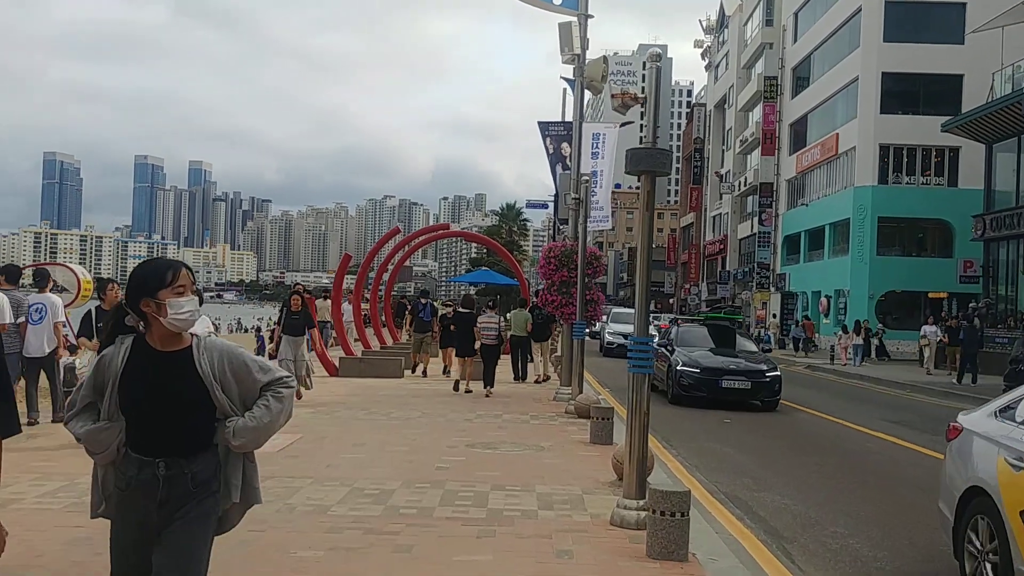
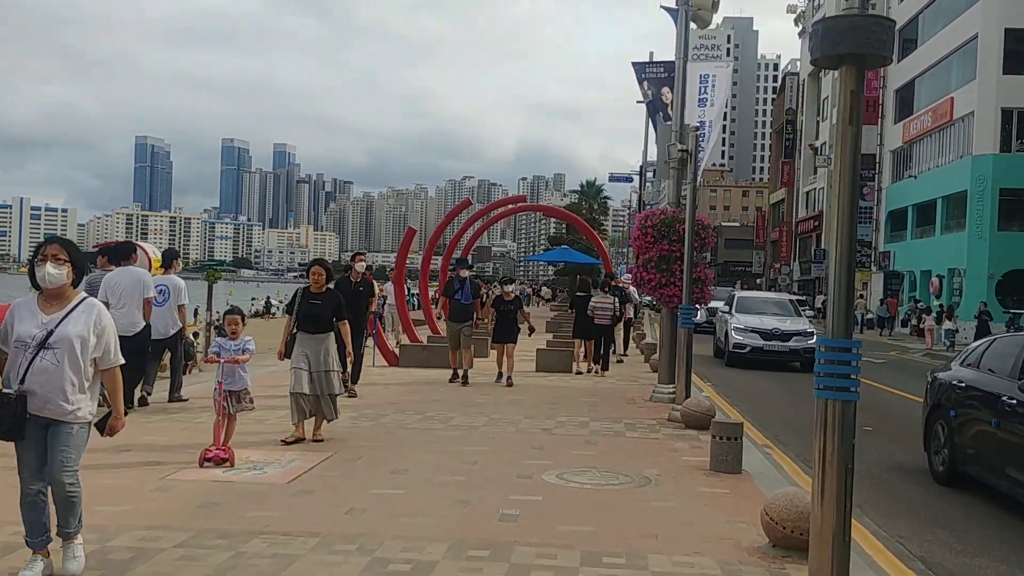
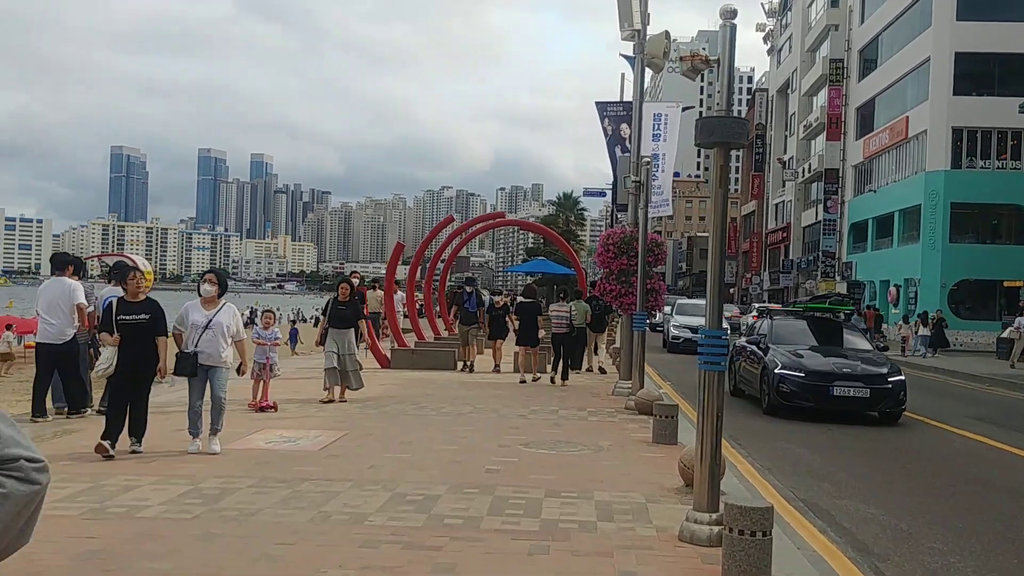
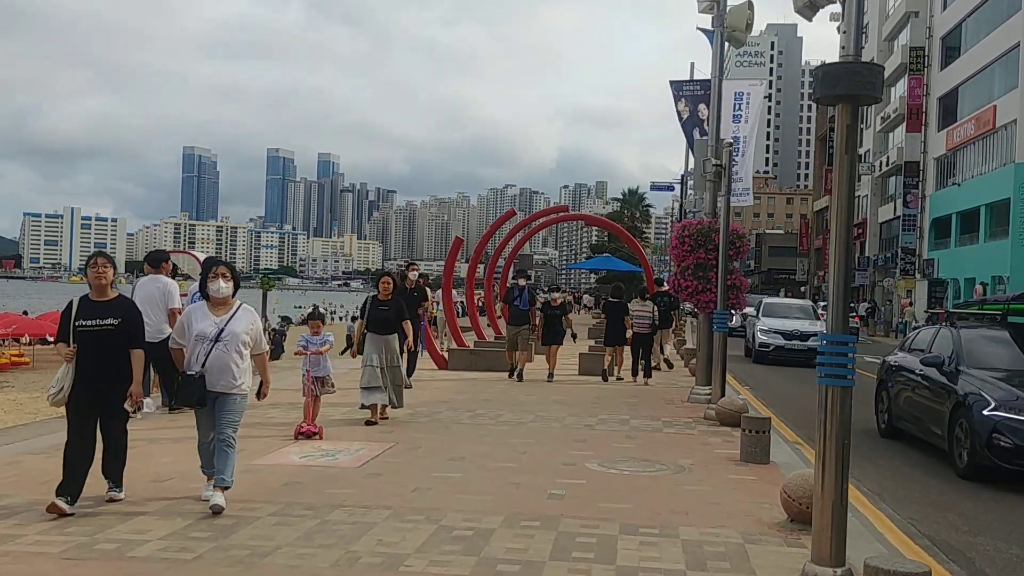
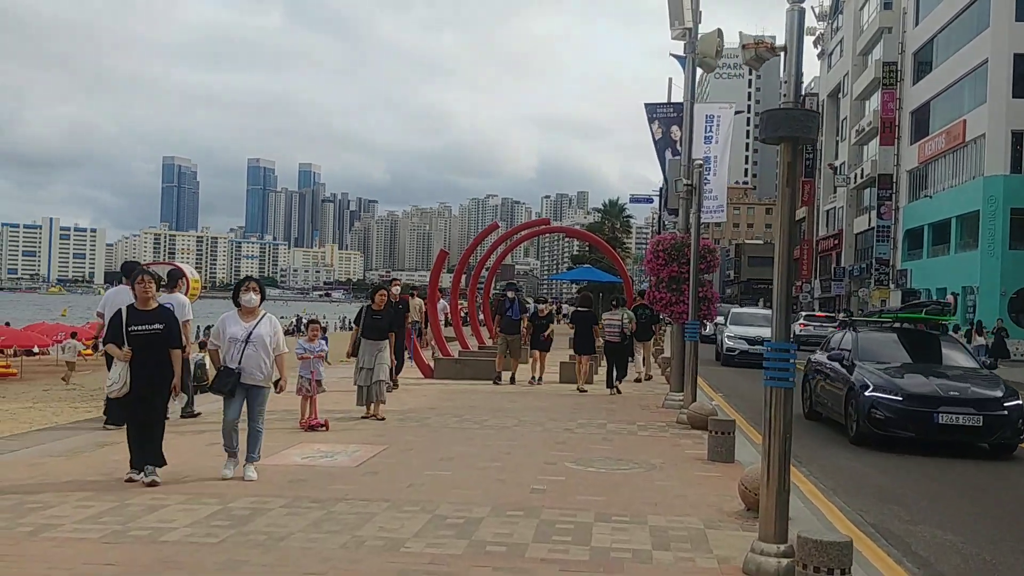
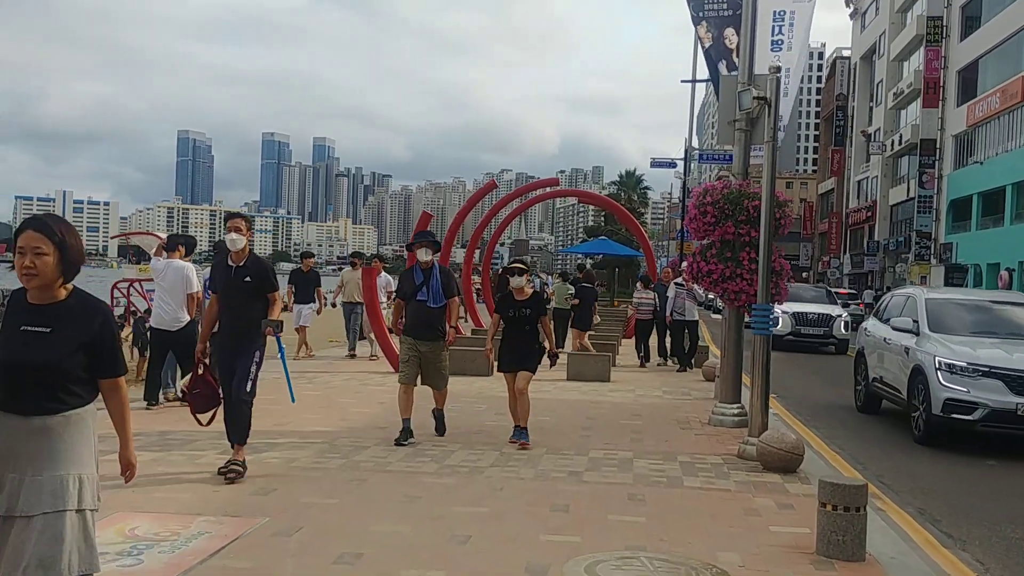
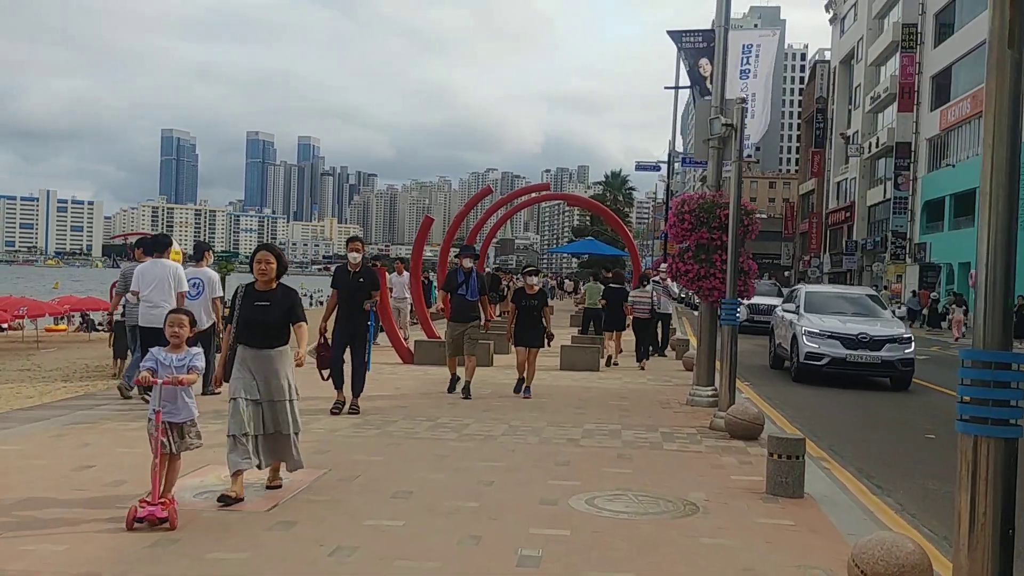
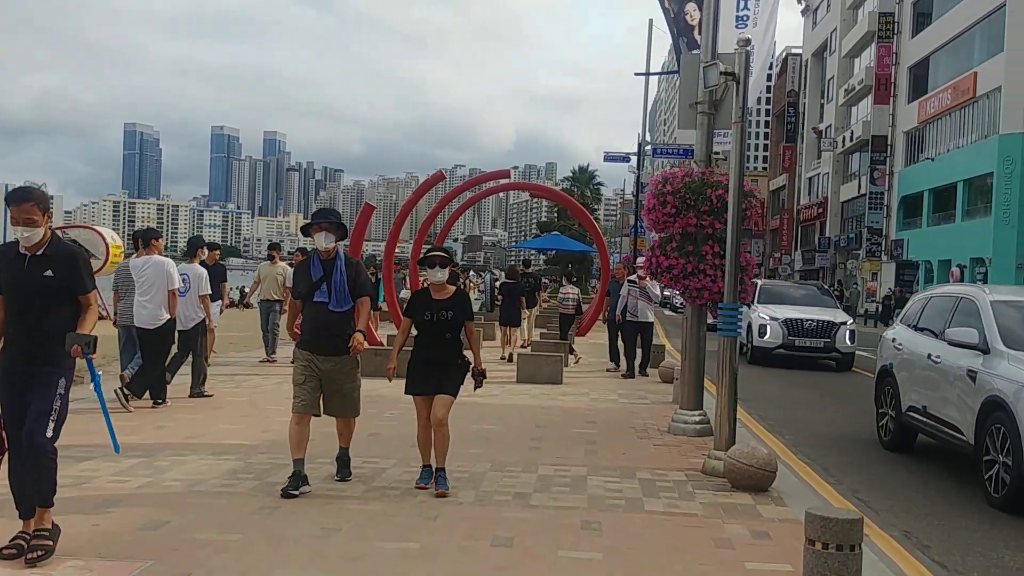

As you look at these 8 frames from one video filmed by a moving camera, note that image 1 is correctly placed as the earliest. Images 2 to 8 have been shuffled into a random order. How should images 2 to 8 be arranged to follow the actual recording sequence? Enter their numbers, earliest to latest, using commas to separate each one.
3, 5, 4, 2, 7, 6, 8
